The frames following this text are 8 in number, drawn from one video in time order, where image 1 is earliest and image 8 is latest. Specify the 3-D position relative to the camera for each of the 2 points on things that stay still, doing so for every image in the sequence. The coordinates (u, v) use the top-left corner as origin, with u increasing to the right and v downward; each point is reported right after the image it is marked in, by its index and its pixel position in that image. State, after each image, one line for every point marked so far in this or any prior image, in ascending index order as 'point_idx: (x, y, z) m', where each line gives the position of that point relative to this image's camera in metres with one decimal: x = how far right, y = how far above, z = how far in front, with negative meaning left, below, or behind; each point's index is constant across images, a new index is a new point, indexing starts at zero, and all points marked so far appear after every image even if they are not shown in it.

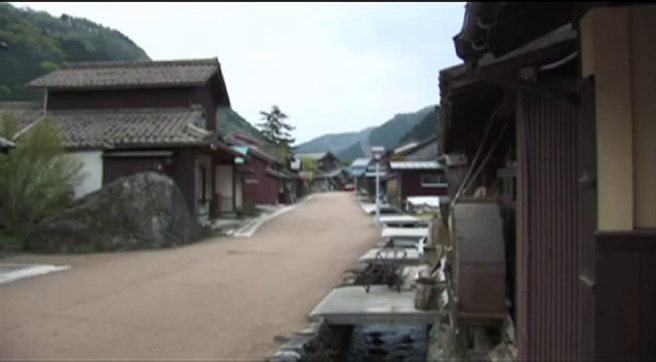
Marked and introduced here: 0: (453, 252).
0: (+1.3, -0.7, +7.6) m
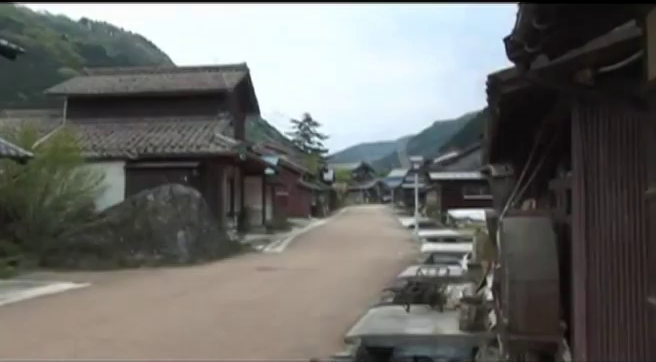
0: (+1.6, -0.8, +7.1) m
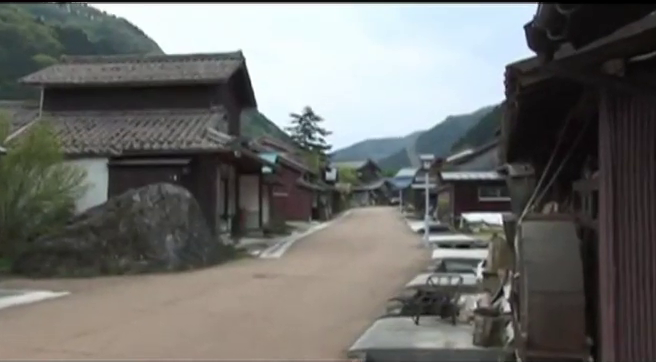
0: (+1.6, -0.8, +6.5) m
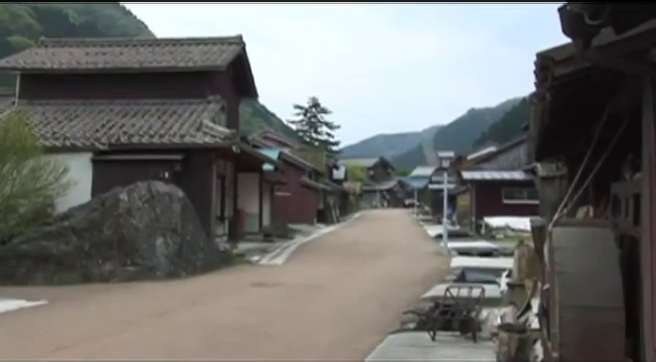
0: (+1.7, -0.8, +5.8) m
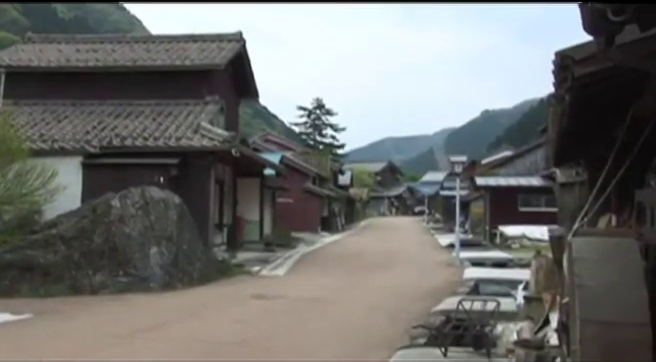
0: (+1.7, -0.9, +5.4) m
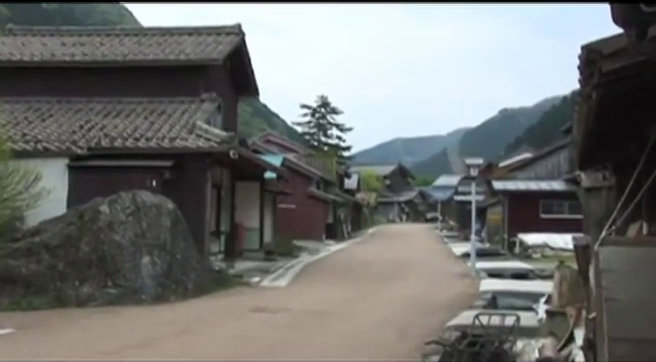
0: (+1.8, -0.9, +5.0) m
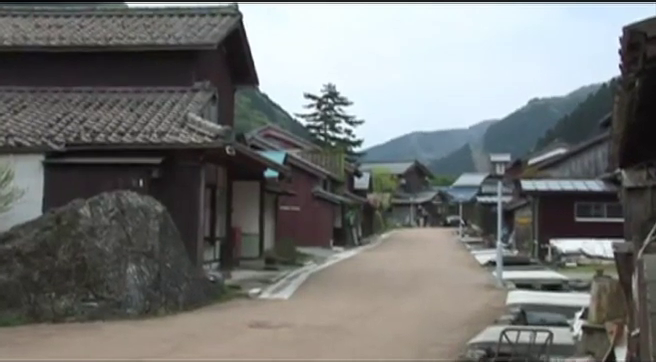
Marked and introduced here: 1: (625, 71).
0: (+1.8, -0.9, +4.4) m
1: (+1.7, +0.6, +4.4) m
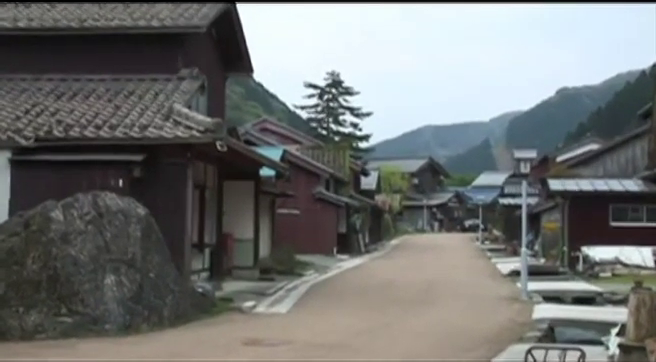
0: (+1.8, -0.9, +3.8) m
1: (+1.8, +0.7, +3.8) m
